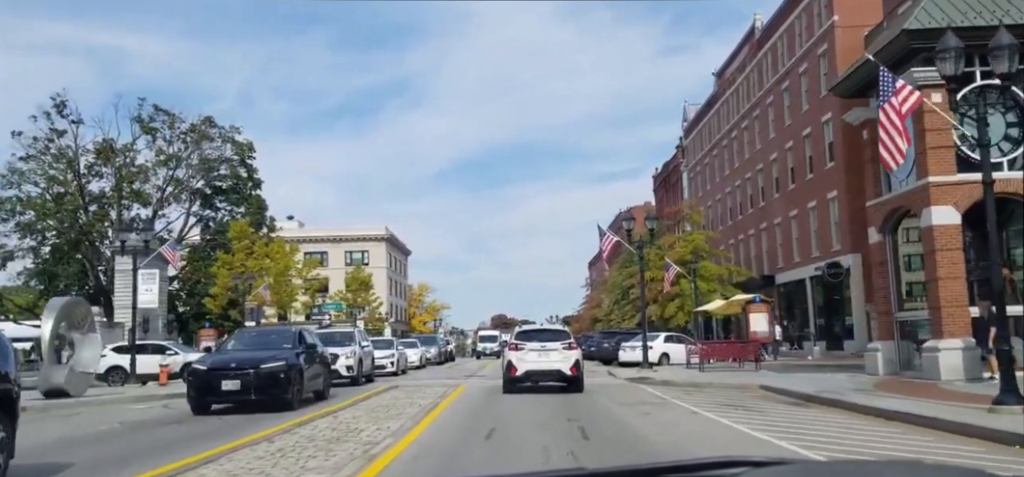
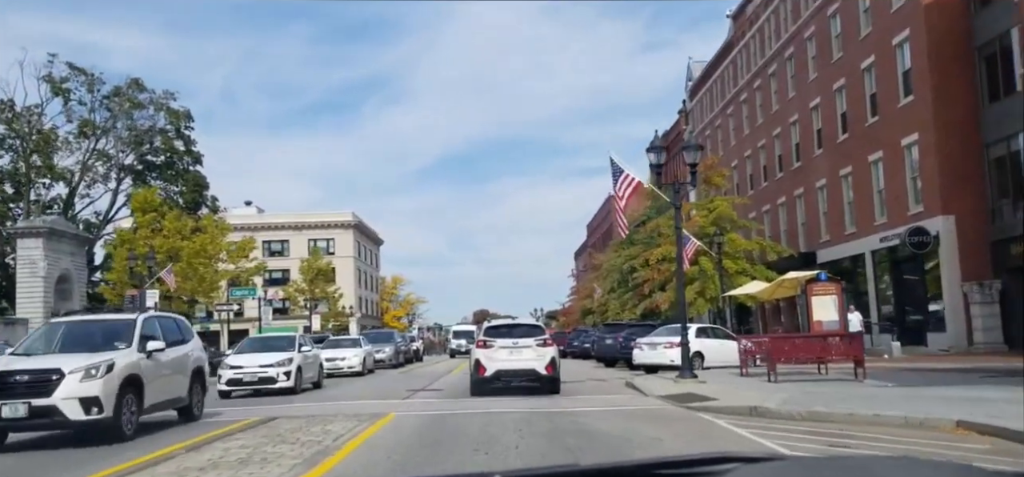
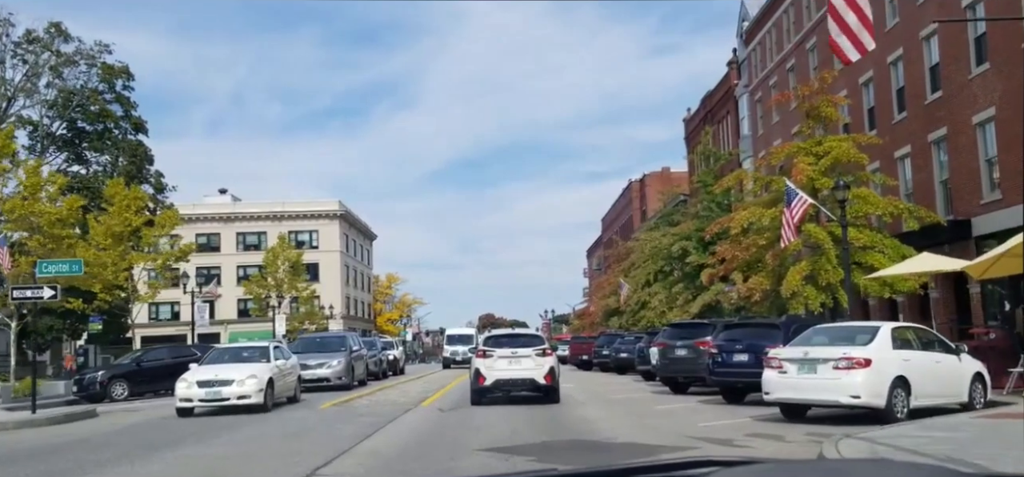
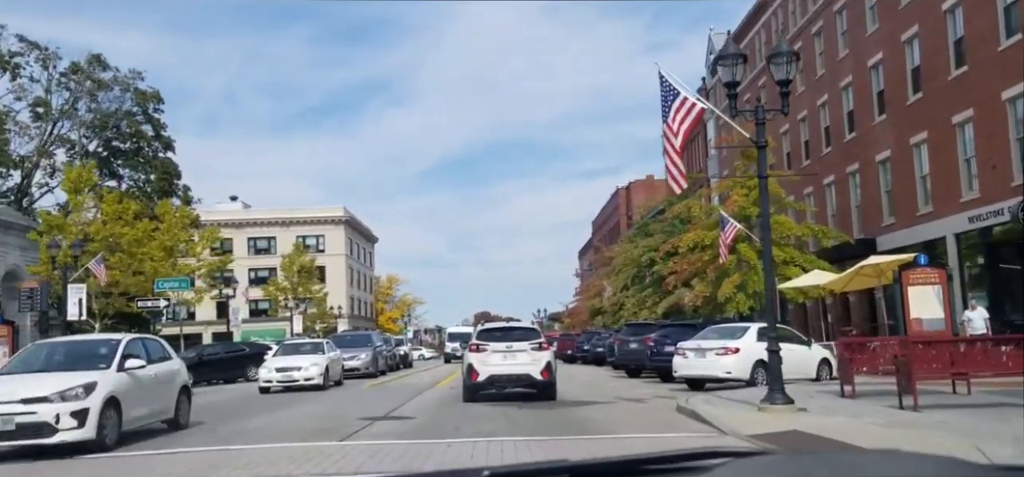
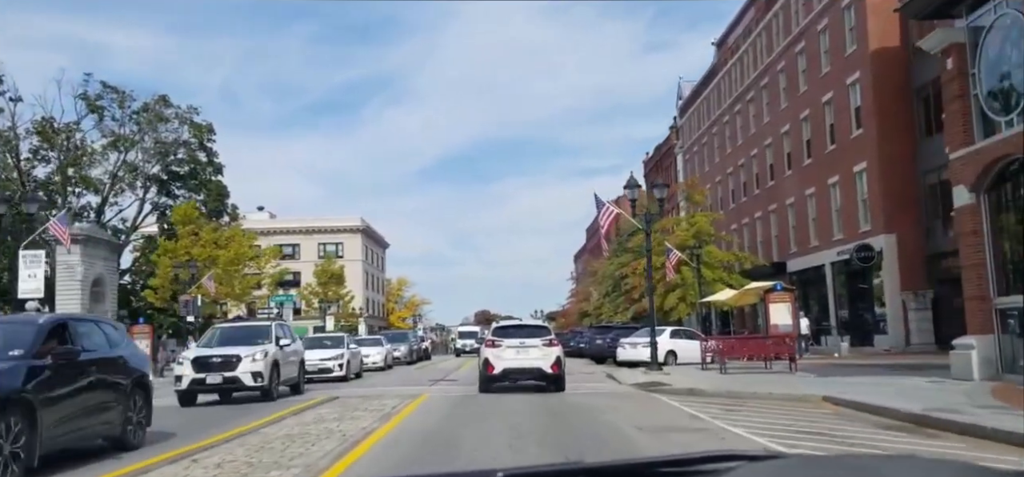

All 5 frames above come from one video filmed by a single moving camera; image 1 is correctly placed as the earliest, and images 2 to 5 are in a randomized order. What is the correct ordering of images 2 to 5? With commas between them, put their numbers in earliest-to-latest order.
5, 2, 4, 3
